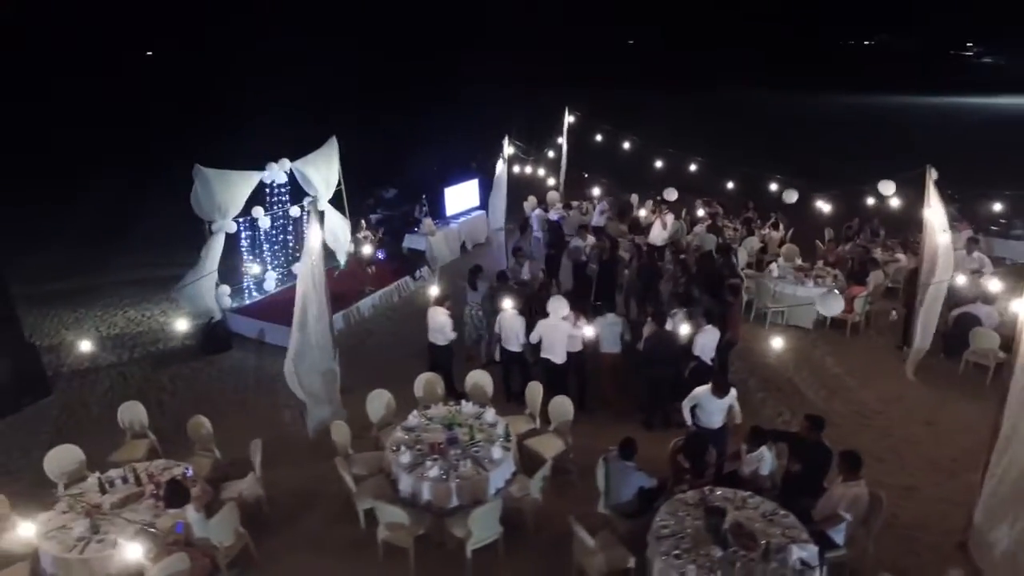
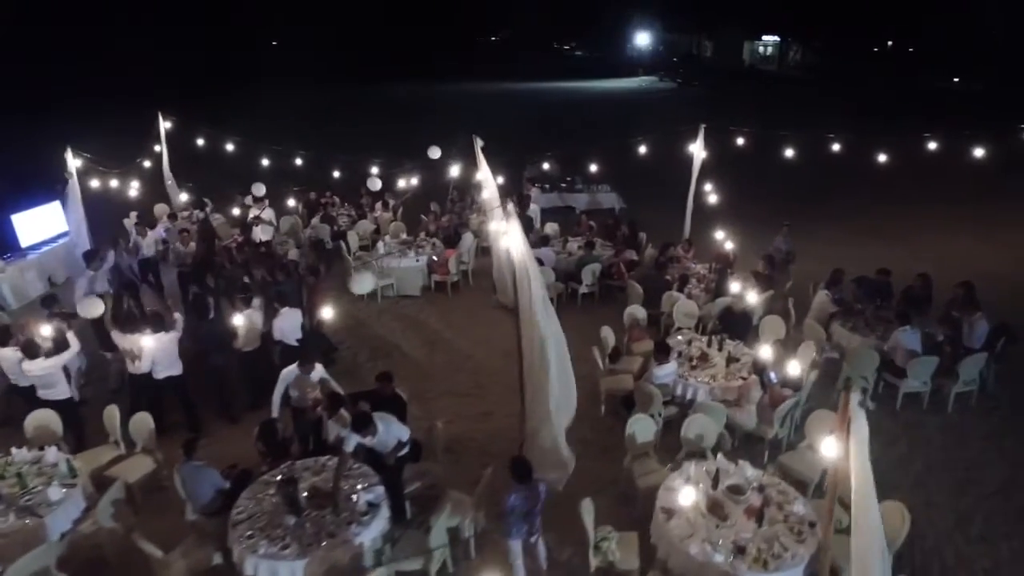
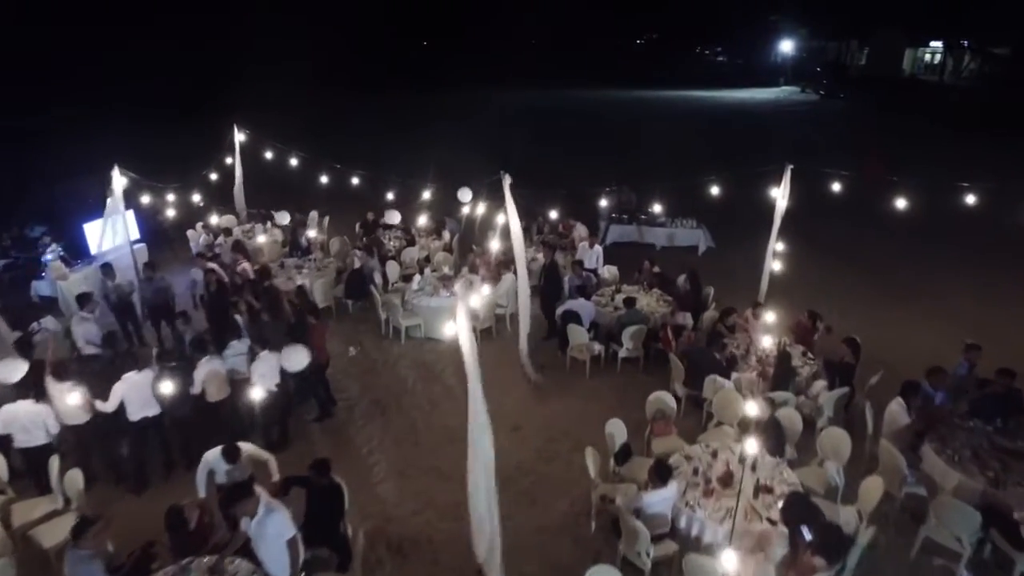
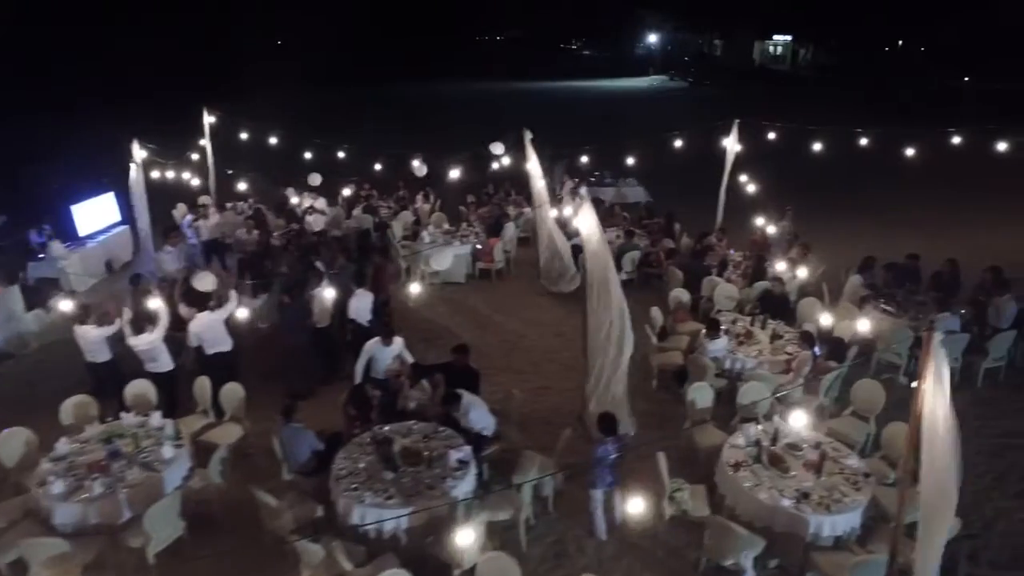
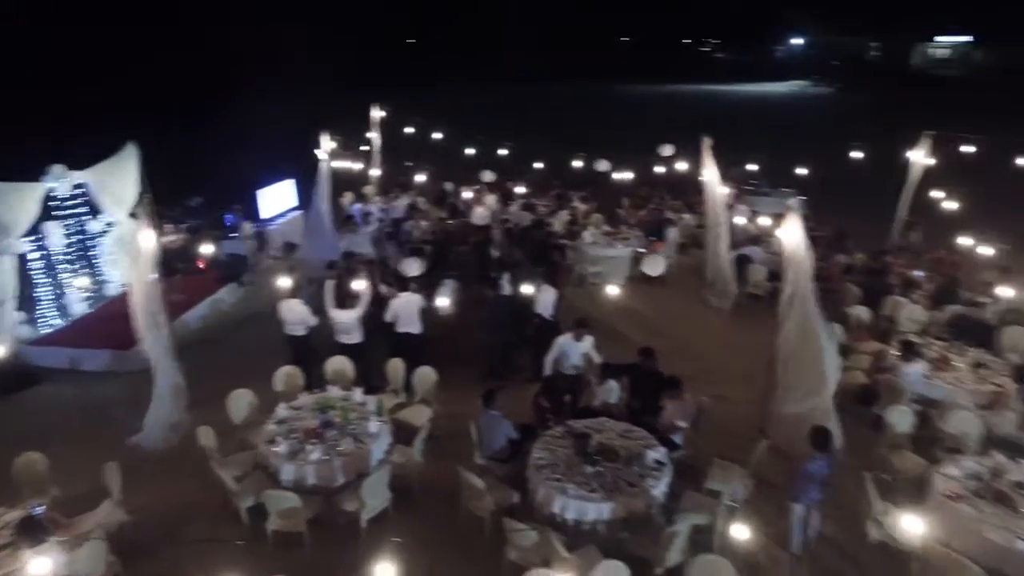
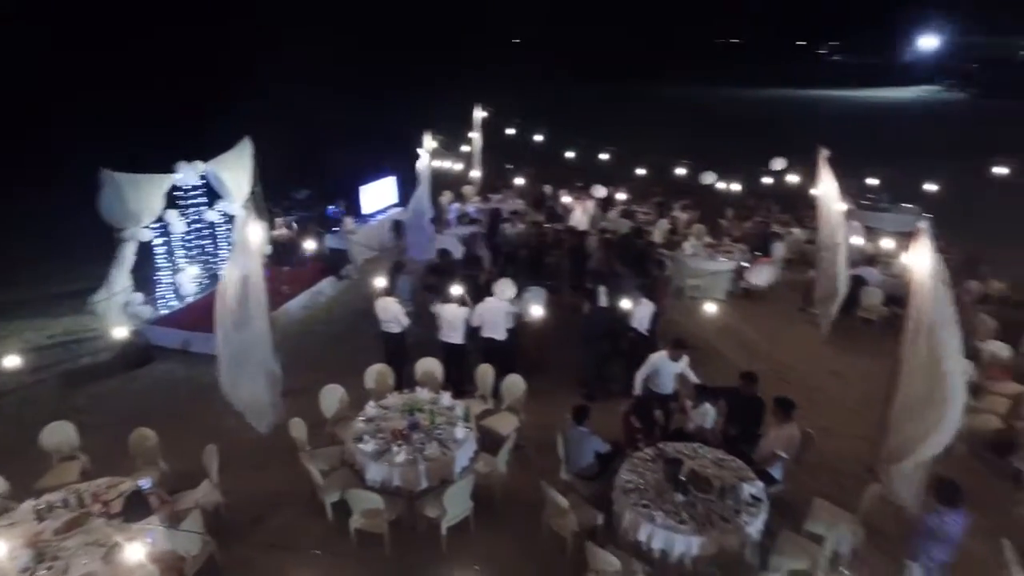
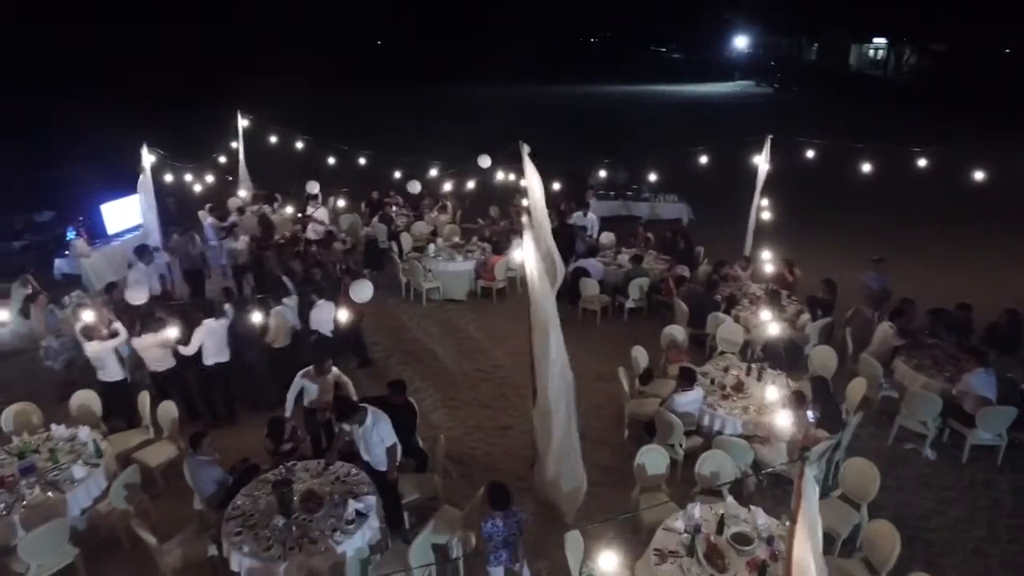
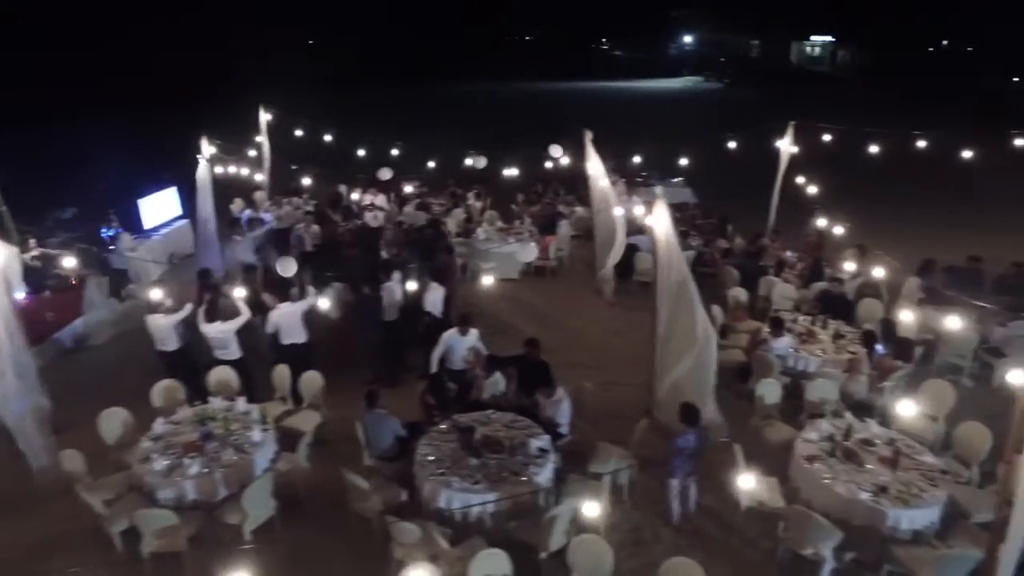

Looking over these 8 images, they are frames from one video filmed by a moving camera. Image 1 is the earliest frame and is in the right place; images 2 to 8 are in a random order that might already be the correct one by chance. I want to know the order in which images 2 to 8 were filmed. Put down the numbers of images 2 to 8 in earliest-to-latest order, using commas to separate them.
6, 5, 8, 4, 2, 7, 3
